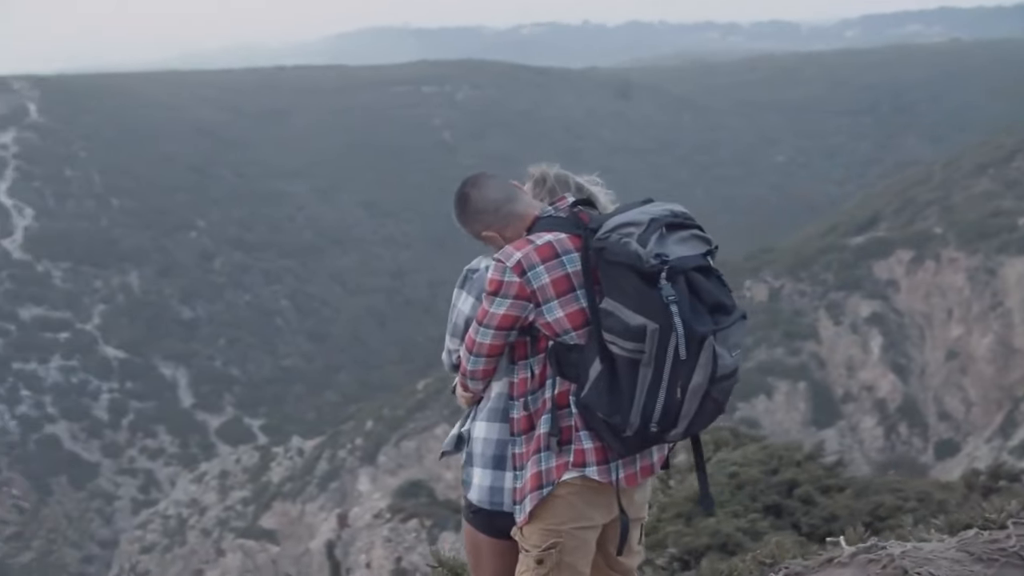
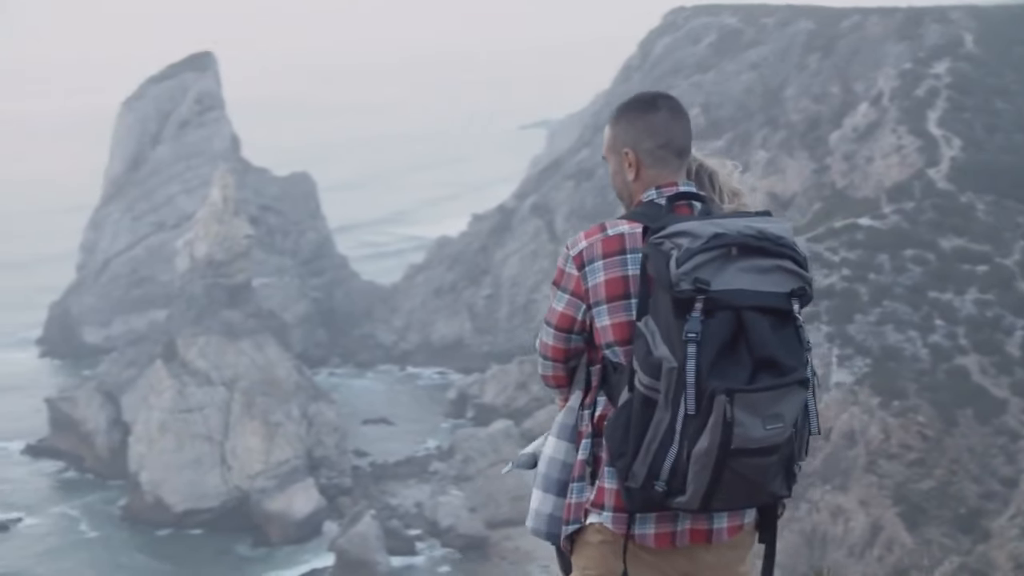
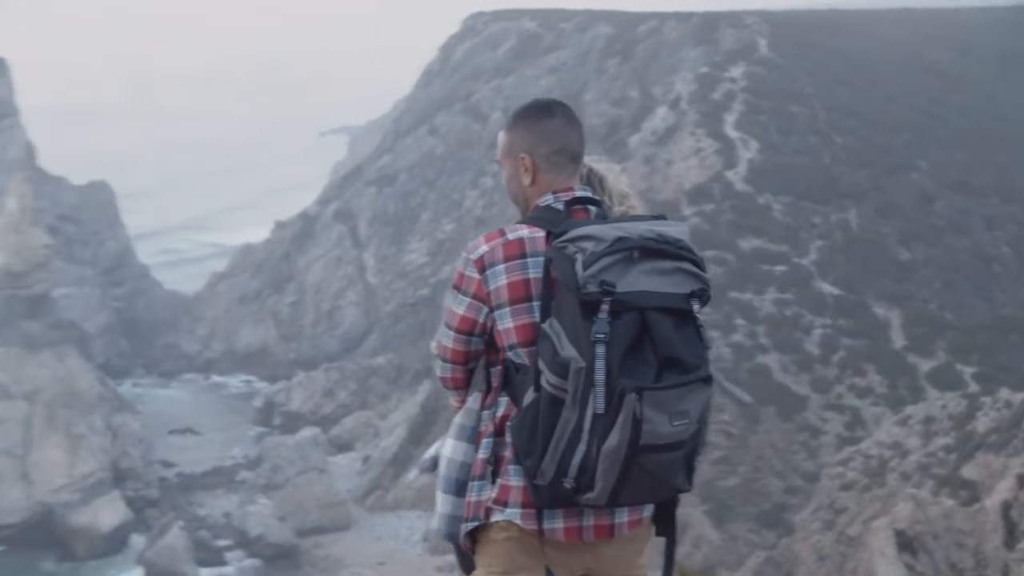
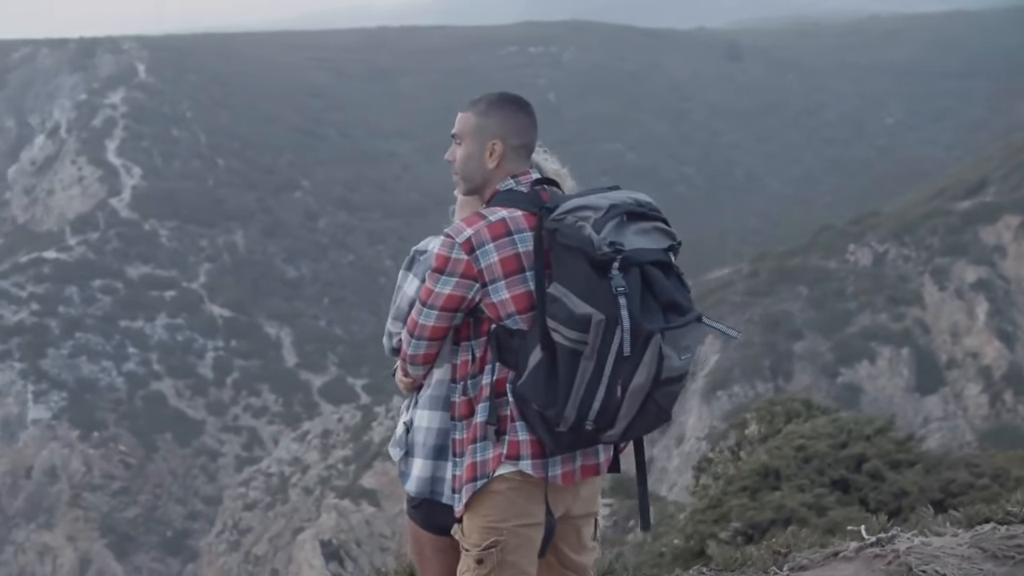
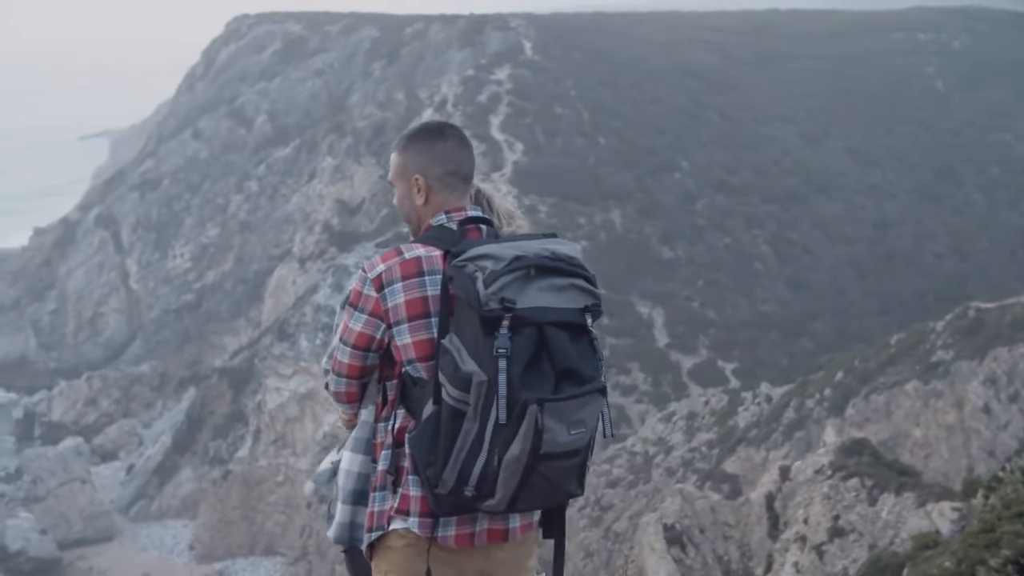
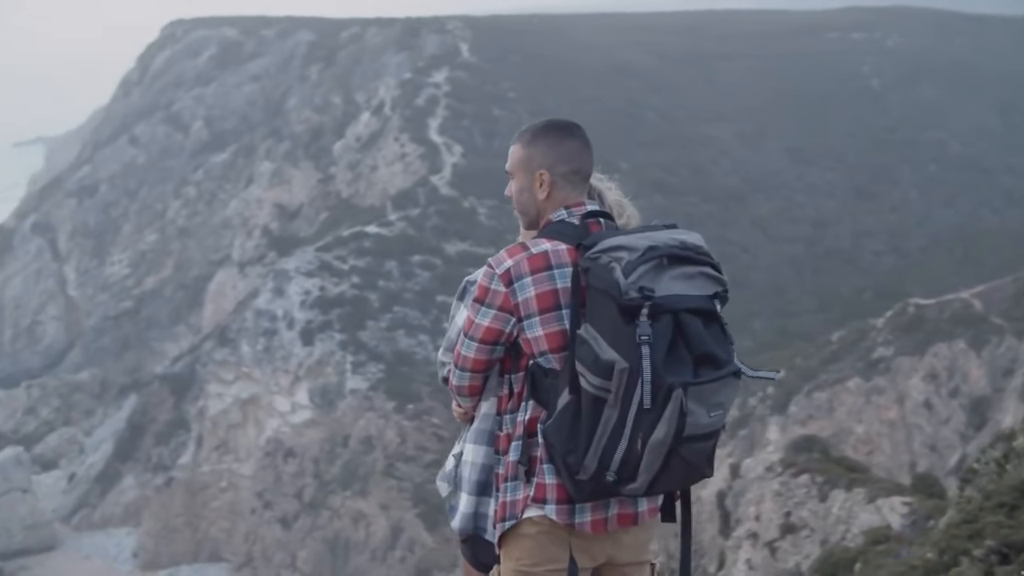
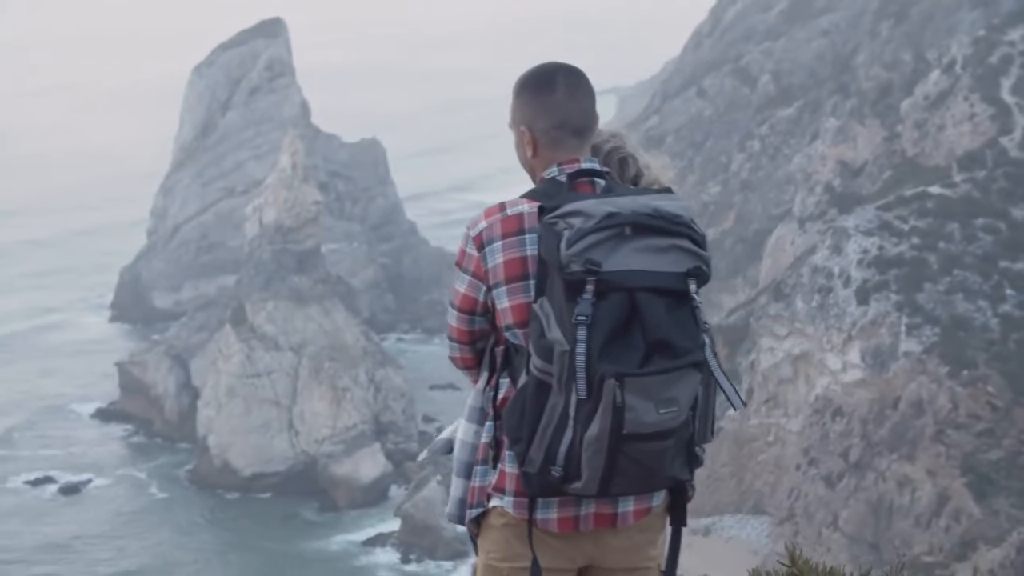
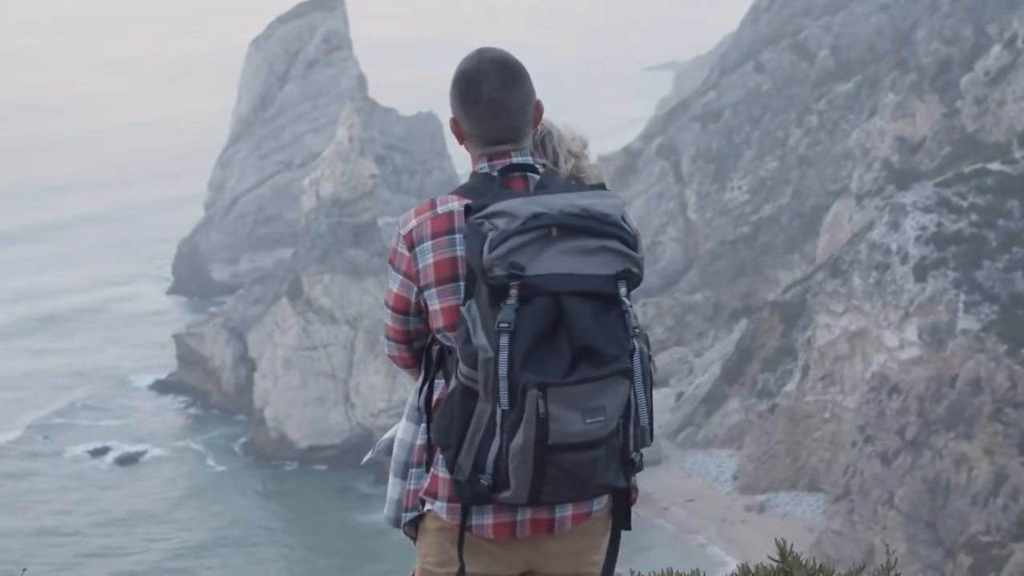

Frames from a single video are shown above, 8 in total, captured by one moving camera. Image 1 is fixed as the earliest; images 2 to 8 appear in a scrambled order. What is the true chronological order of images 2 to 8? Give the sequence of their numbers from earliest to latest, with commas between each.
4, 6, 5, 3, 2, 7, 8
